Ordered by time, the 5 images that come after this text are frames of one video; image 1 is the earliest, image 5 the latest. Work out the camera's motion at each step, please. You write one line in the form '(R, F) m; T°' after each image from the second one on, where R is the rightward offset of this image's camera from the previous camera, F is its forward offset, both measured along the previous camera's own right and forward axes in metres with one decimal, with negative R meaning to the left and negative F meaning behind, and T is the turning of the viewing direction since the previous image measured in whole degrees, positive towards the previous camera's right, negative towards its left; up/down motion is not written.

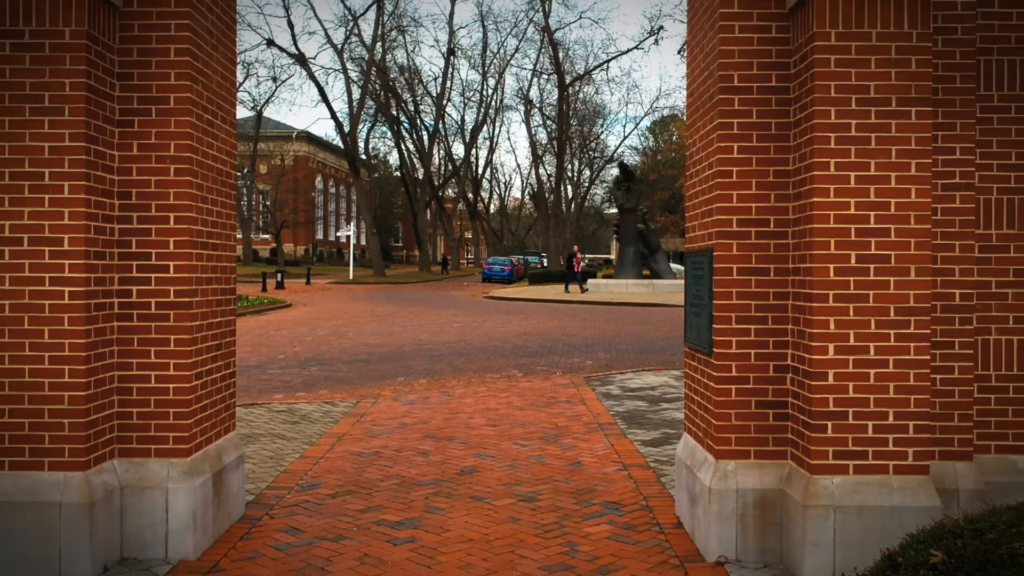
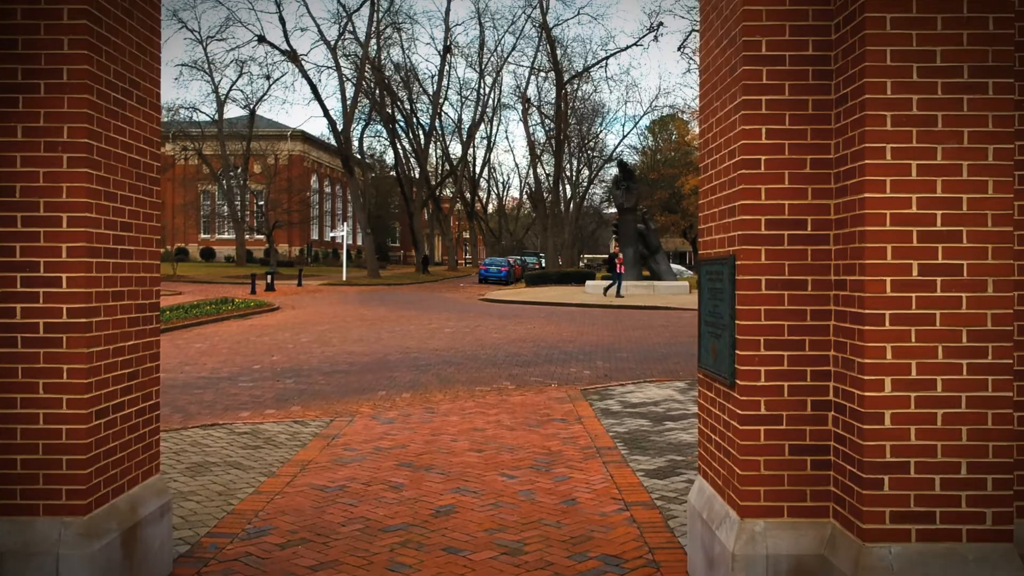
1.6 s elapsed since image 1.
(+0.1, +0.8) m; 0°
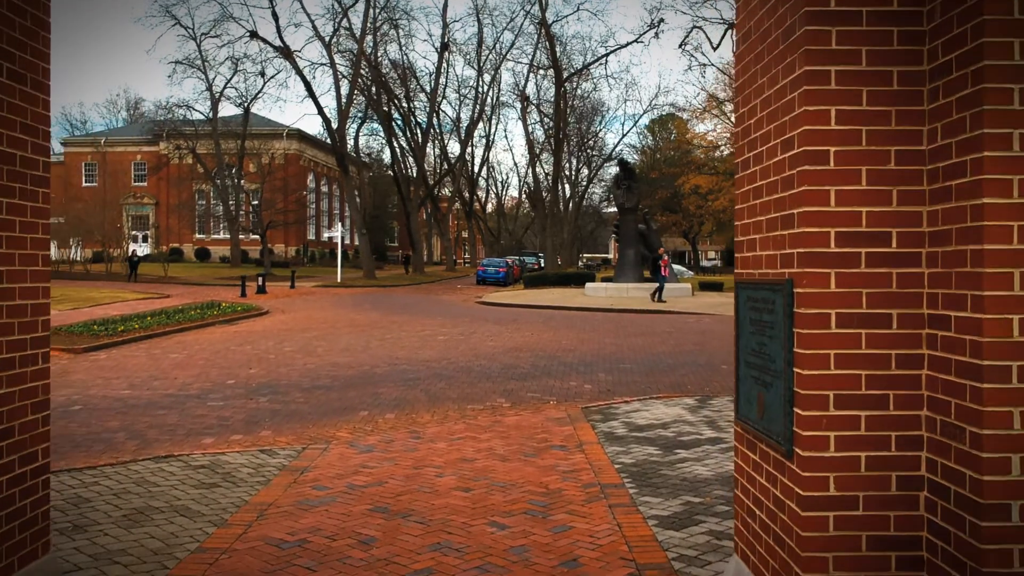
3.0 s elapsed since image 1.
(+0.1, +0.9) m; 0°
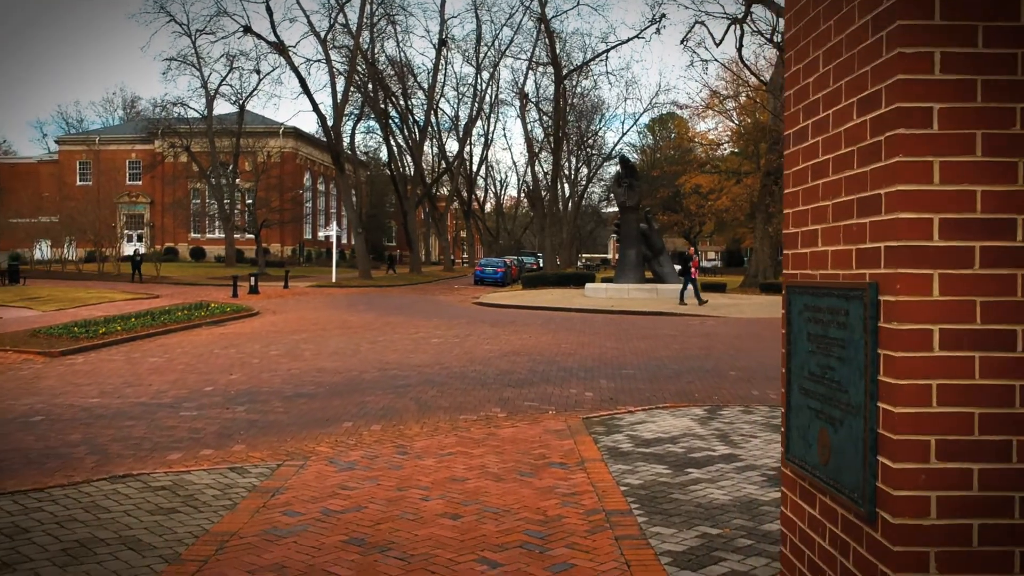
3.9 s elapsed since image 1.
(0.0, +0.7) m; 0°
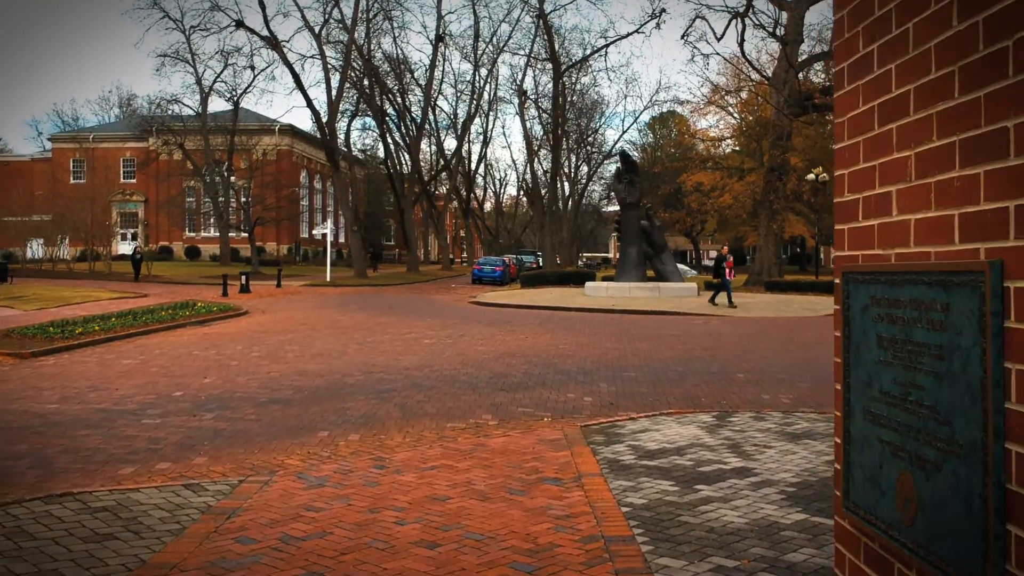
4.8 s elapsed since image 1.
(+0.1, +0.7) m; 0°
